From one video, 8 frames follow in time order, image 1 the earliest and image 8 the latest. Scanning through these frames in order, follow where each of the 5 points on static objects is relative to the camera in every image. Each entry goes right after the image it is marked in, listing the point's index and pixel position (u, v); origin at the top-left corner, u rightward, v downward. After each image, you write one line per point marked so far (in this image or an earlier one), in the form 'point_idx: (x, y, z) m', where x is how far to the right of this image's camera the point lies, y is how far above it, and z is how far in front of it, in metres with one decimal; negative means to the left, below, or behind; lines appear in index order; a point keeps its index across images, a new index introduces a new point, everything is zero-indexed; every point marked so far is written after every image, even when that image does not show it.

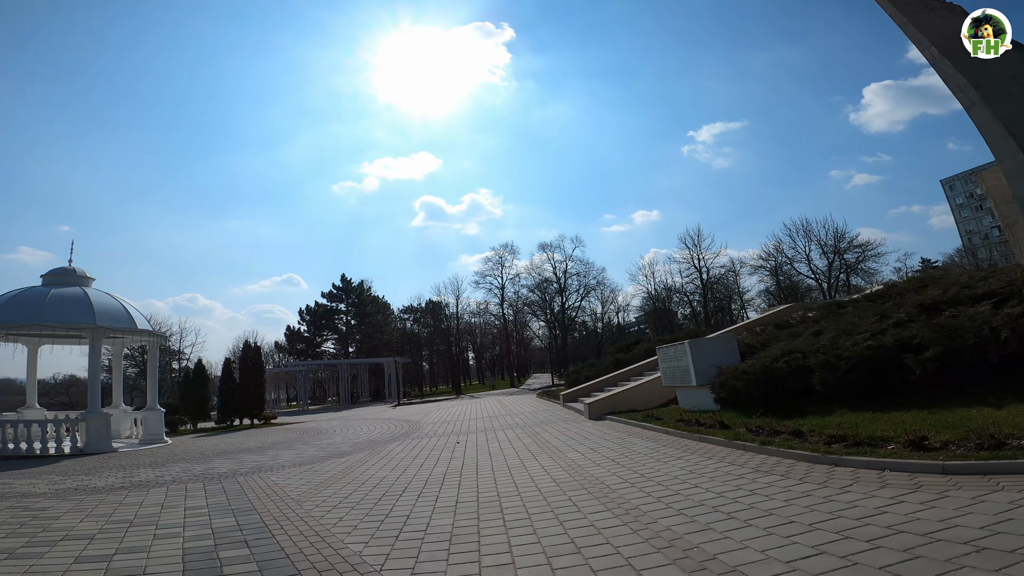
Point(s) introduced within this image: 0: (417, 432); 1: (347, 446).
0: (-3.4, -5.1, +18.7) m
1: (-4.9, -4.7, +15.4) m
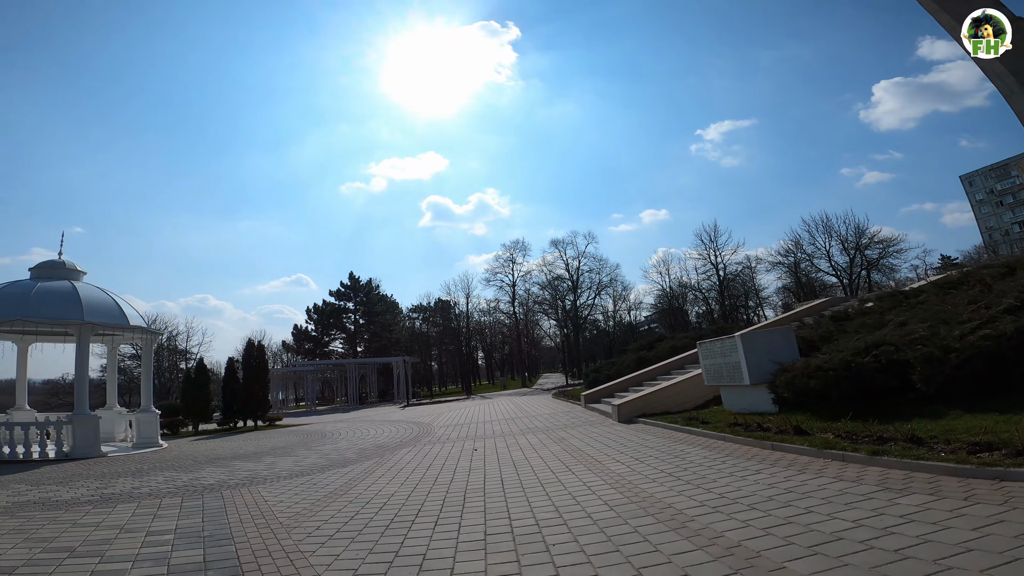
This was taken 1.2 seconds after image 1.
0: (-2.8, -4.9, +17.3) m
1: (-4.3, -4.4, +14.1) m
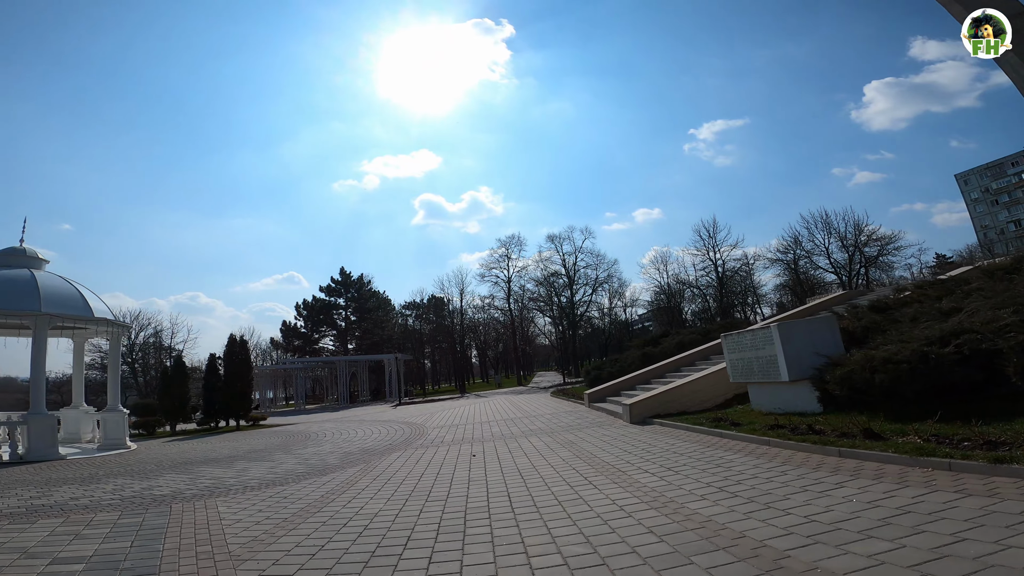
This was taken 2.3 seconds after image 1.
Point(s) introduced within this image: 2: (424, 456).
0: (-2.8, -4.6, +16.0) m
1: (-4.3, -4.1, +12.7) m
2: (-2.1, -4.0, +12.3) m
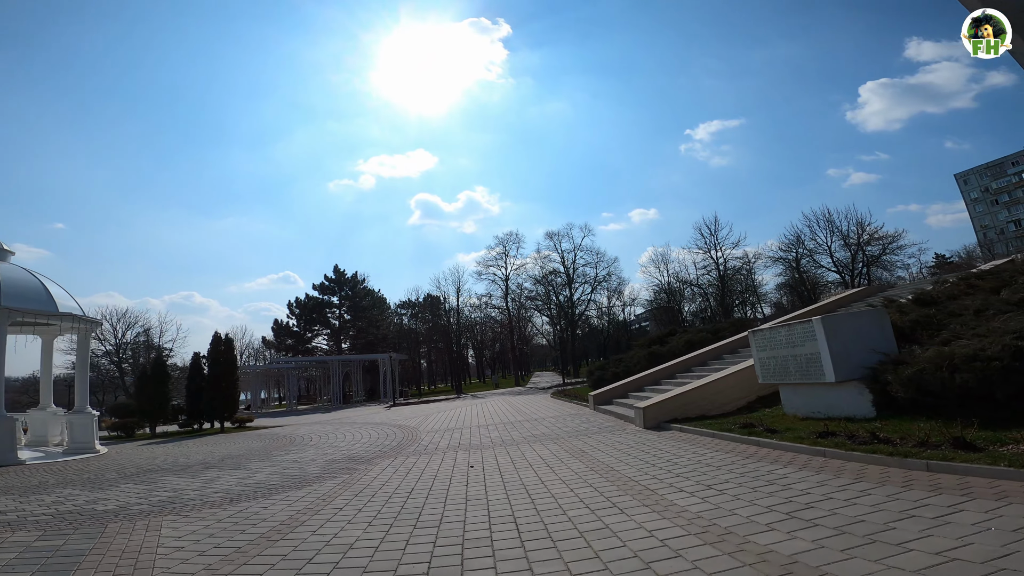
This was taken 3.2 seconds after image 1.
0: (-2.8, -4.3, +14.8) m
1: (-4.2, -3.9, +11.5) m
2: (-2.0, -3.7, +11.1) m
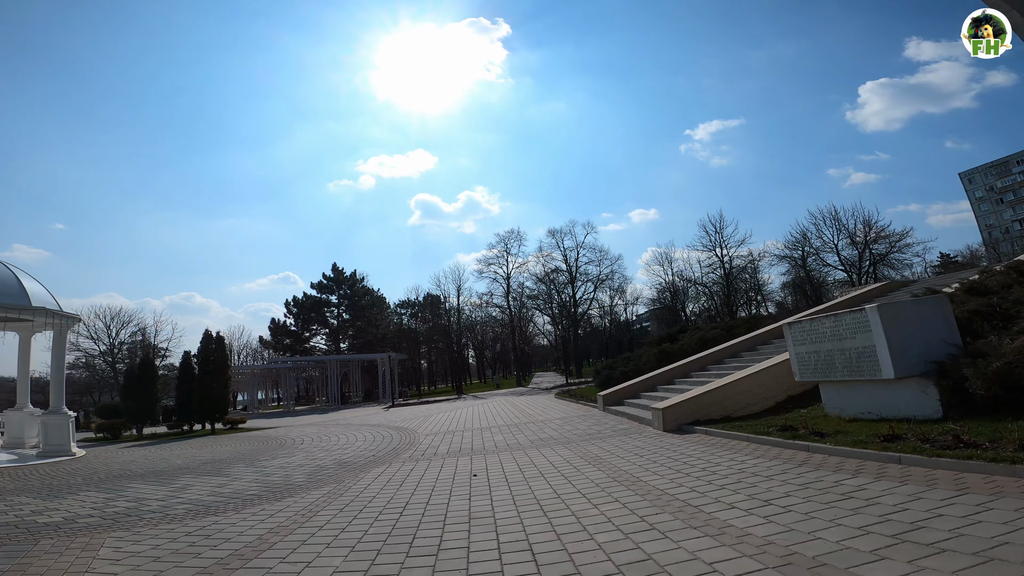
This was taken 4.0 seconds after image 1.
0: (-2.7, -4.1, +13.8) m
1: (-4.1, -3.7, +10.5) m
2: (-1.9, -3.5, +10.1) m
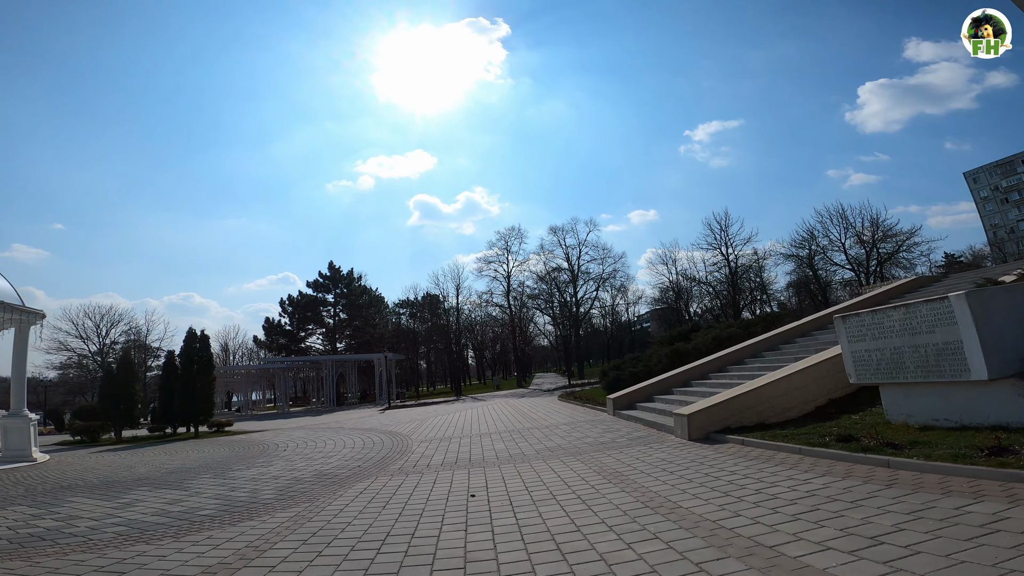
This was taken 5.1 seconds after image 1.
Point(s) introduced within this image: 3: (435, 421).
0: (-2.6, -3.9, +12.5) m
1: (-4.0, -3.5, +9.2) m
2: (-1.8, -3.3, +8.8) m
3: (-2.6, -4.7, +18.3) m
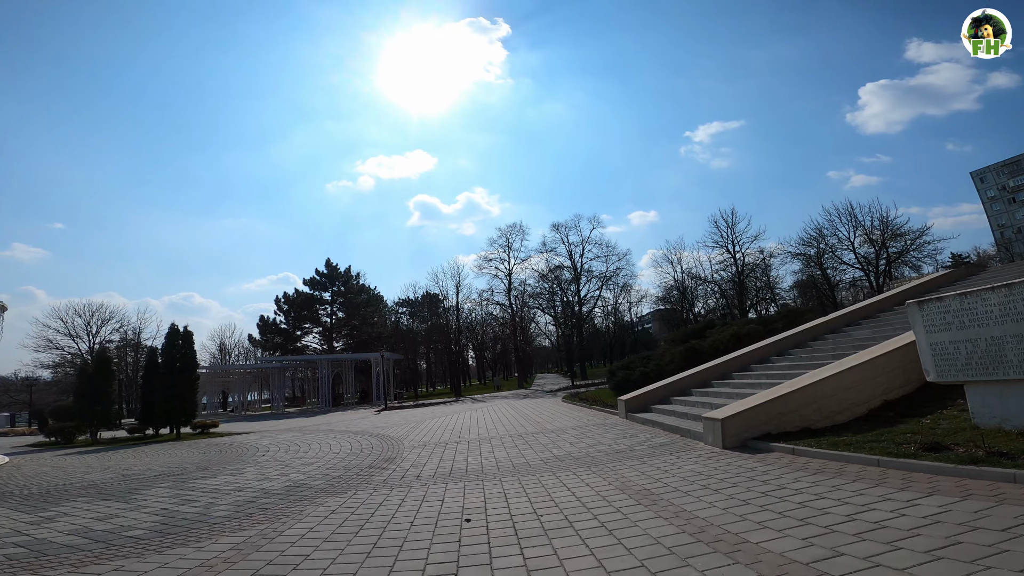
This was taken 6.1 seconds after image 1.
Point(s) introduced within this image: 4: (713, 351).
0: (-2.6, -3.7, +11.2) m
1: (-4.0, -3.2, +7.9) m
2: (-1.8, -3.1, +7.5) m
3: (-2.6, -4.4, +16.9) m
4: (+6.5, -2.0, +16.8) m
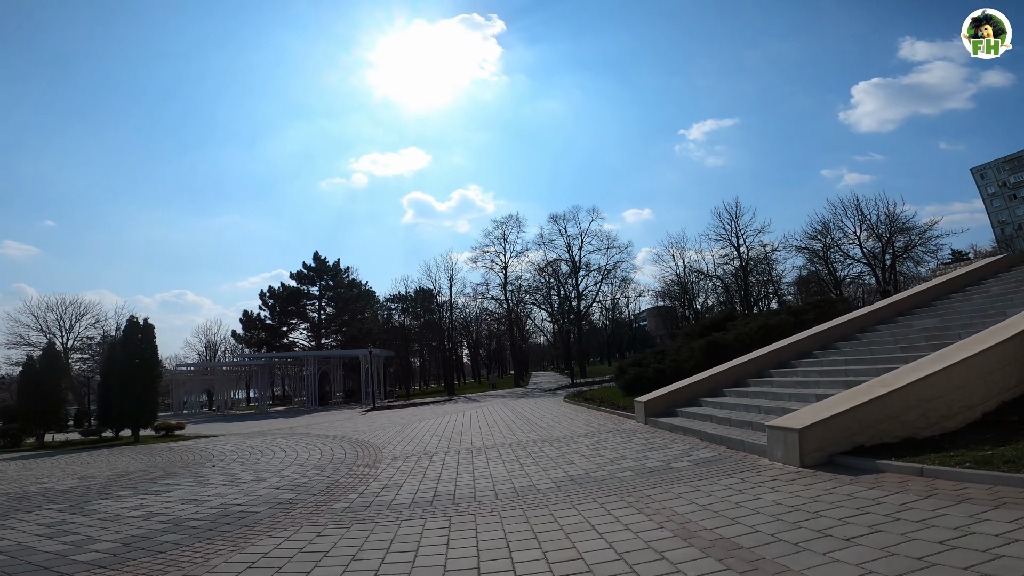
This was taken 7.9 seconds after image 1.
0: (-2.6, -3.3, +9.2) m
1: (-4.0, -2.8, +5.9) m
2: (-1.8, -2.7, +5.5) m
3: (-2.7, -4.0, +14.9) m
4: (+6.4, -1.6, +14.8) m
